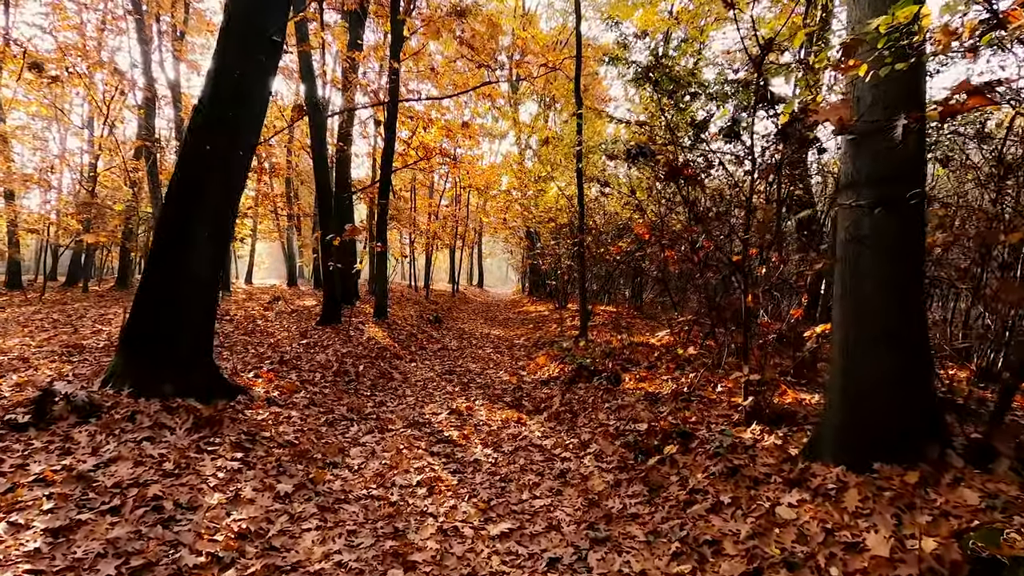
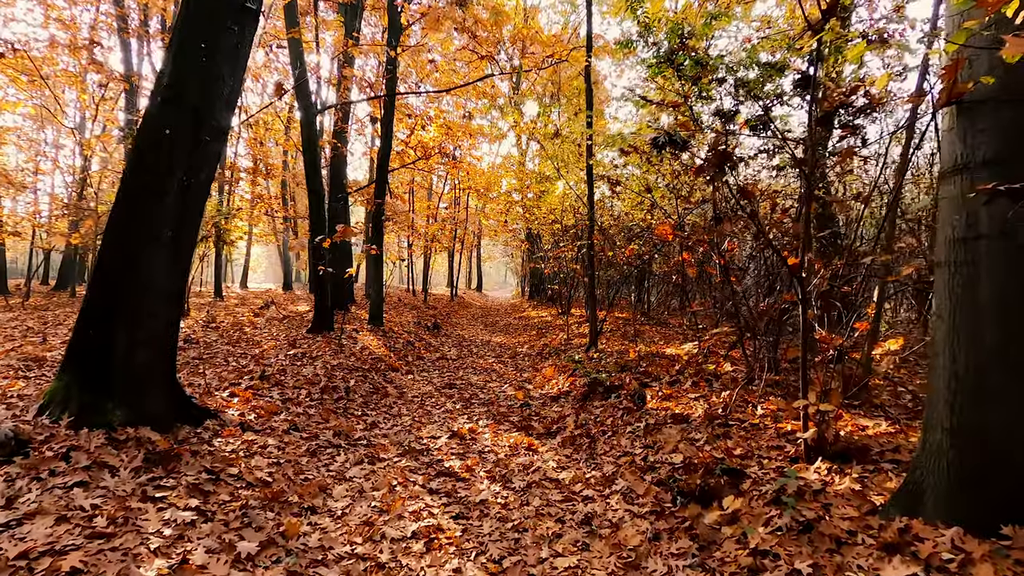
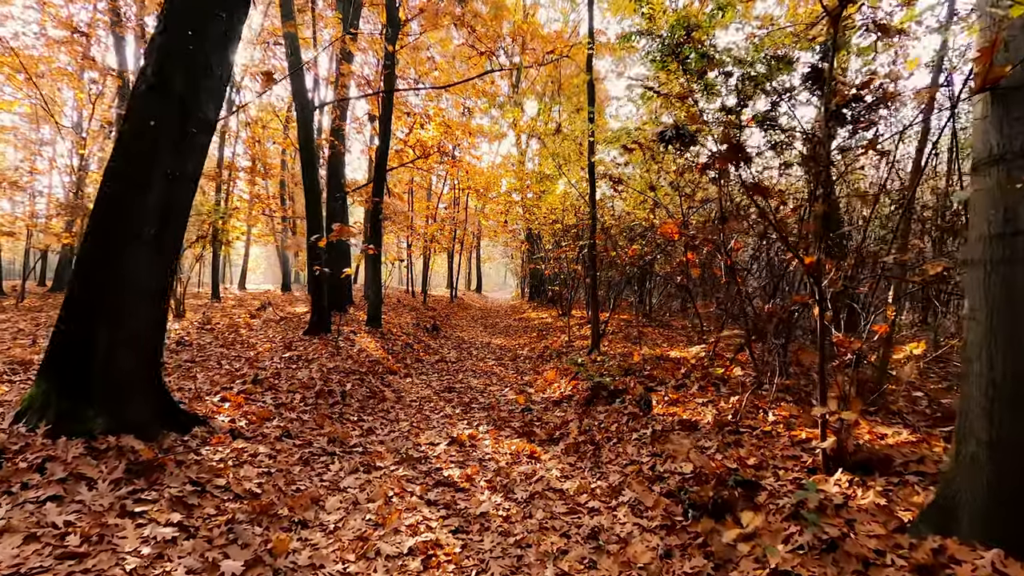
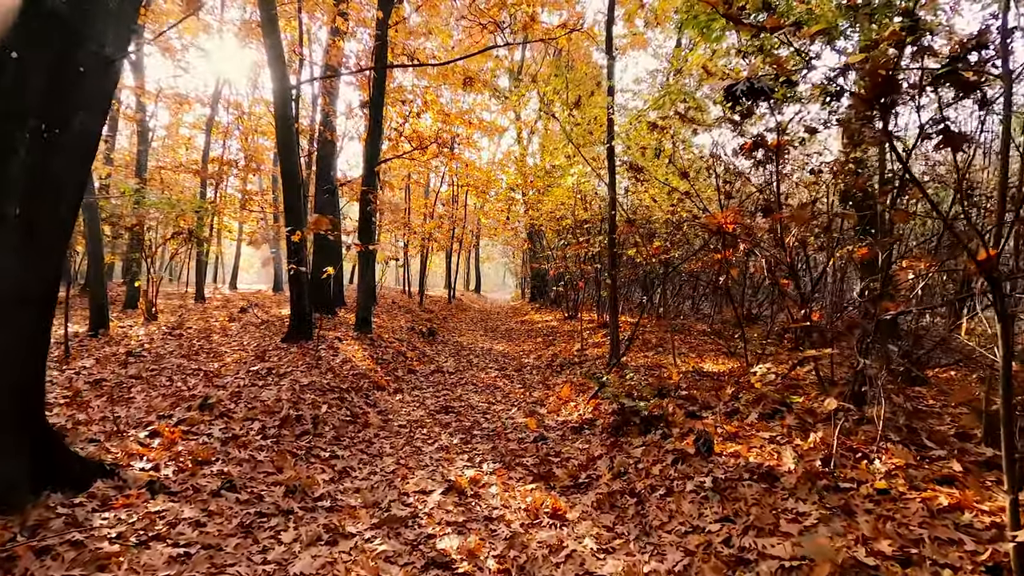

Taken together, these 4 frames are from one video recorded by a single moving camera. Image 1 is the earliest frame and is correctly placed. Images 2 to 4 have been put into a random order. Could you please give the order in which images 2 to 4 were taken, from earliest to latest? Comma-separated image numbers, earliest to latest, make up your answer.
2, 3, 4
